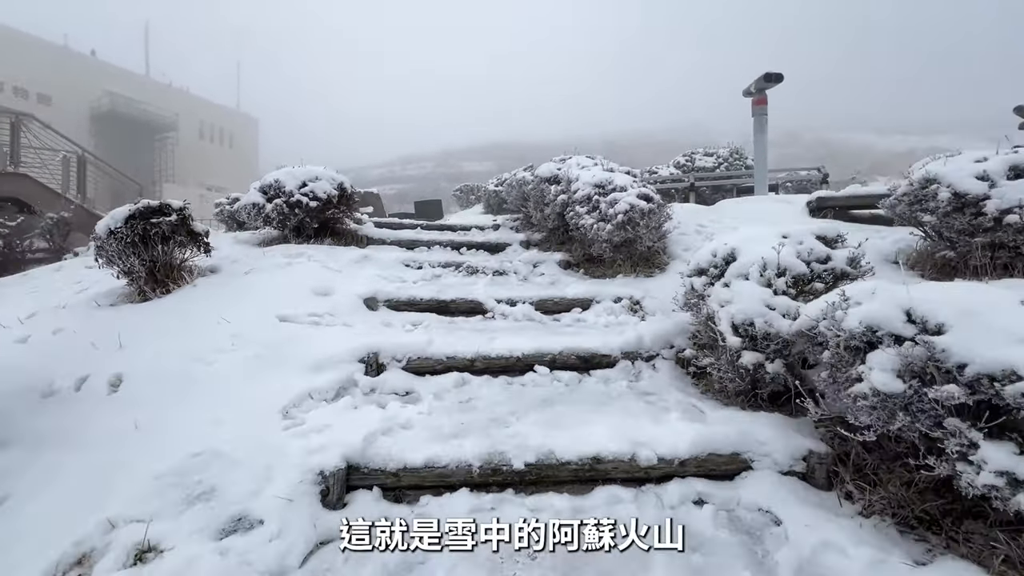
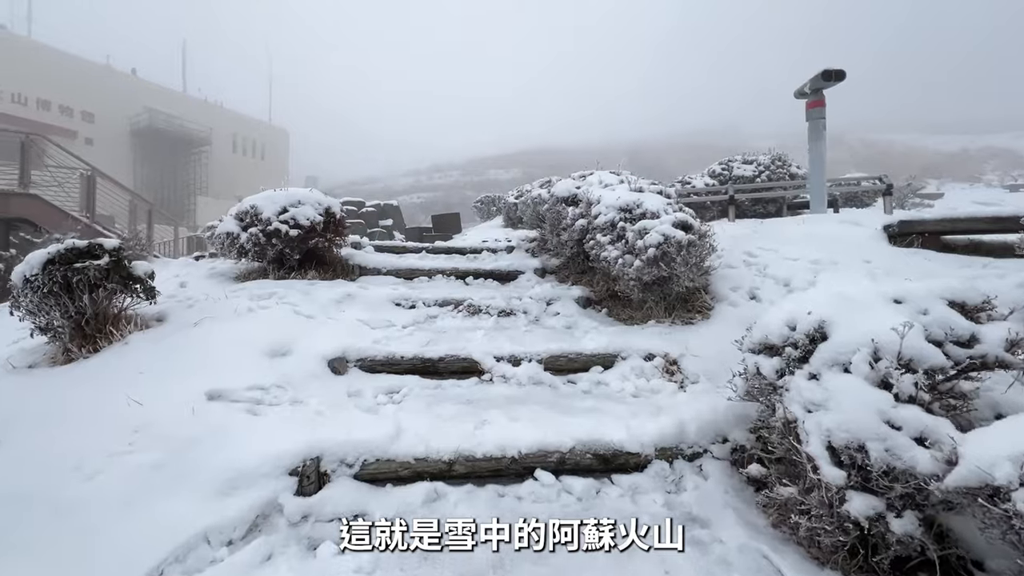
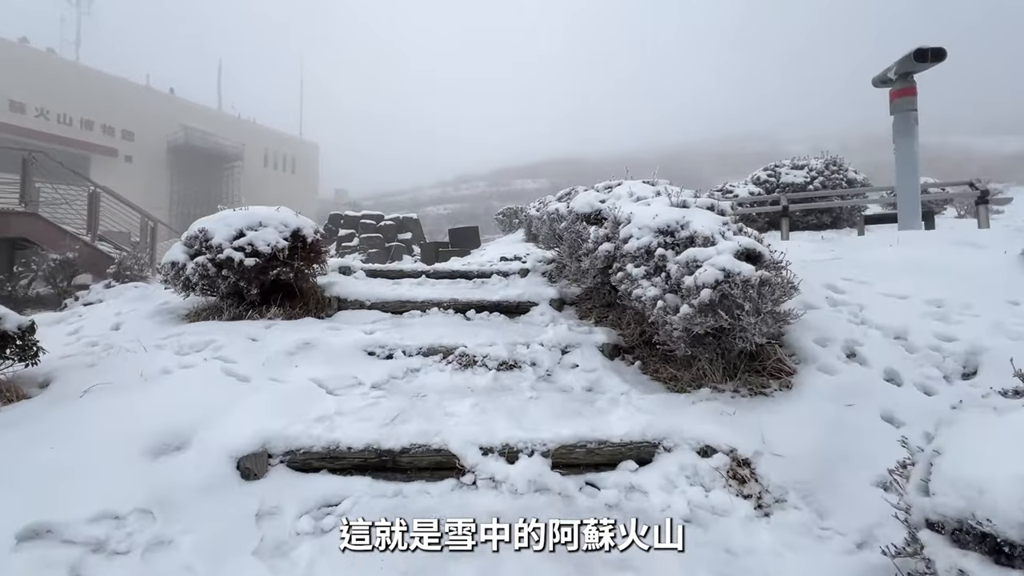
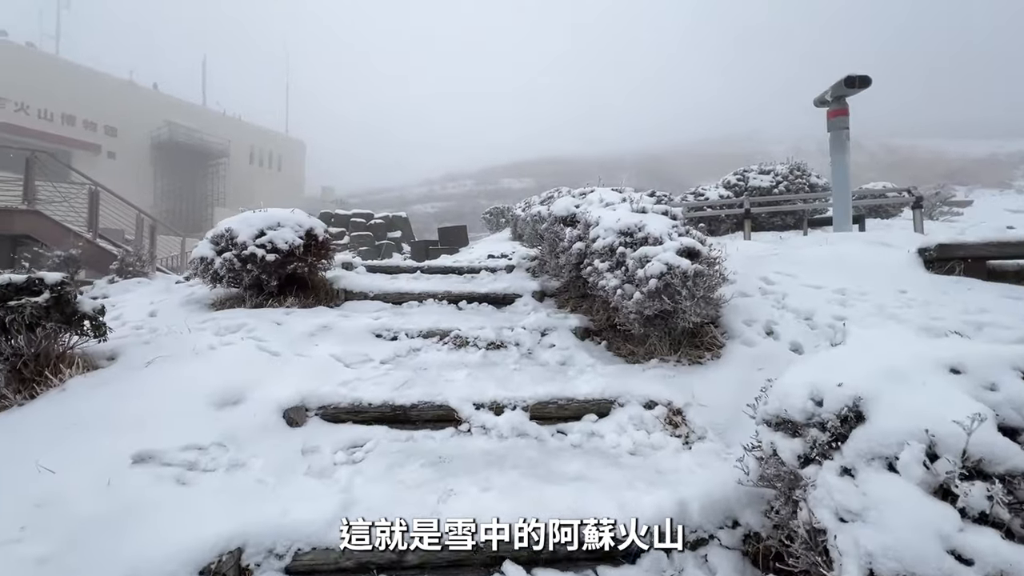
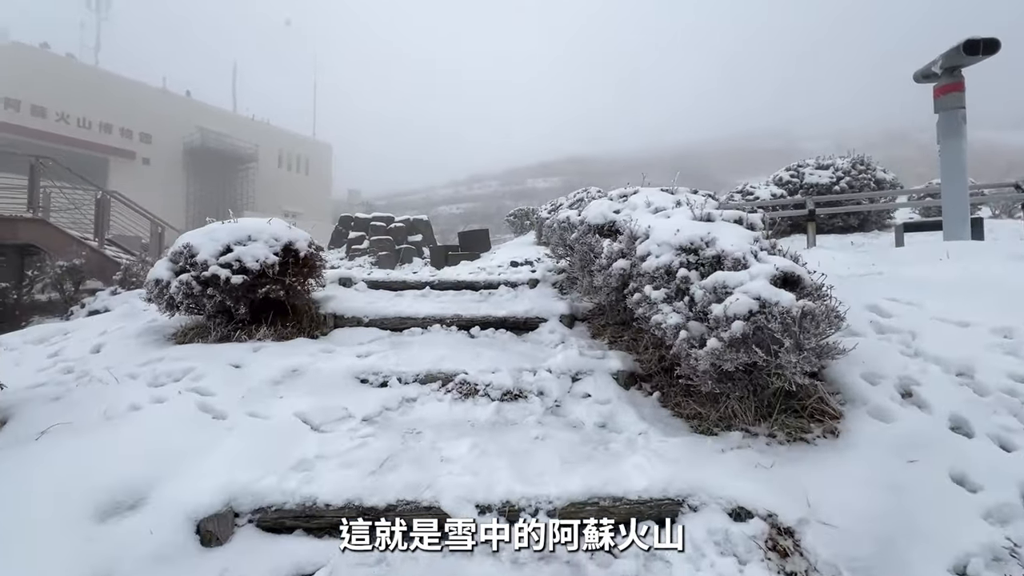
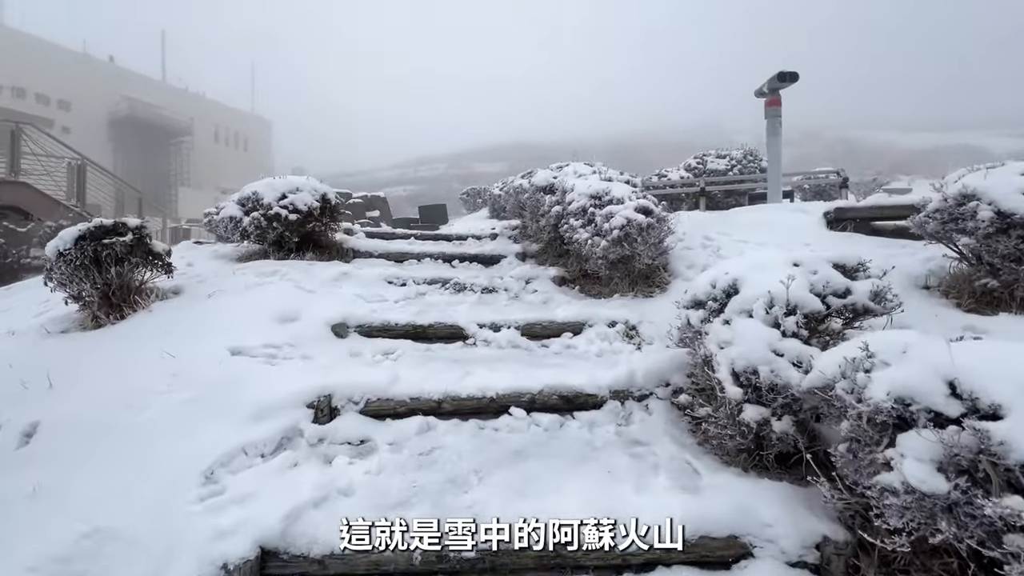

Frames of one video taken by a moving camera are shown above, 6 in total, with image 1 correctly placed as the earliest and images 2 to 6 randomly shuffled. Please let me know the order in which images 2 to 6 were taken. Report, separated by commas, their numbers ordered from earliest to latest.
6, 2, 4, 3, 5
